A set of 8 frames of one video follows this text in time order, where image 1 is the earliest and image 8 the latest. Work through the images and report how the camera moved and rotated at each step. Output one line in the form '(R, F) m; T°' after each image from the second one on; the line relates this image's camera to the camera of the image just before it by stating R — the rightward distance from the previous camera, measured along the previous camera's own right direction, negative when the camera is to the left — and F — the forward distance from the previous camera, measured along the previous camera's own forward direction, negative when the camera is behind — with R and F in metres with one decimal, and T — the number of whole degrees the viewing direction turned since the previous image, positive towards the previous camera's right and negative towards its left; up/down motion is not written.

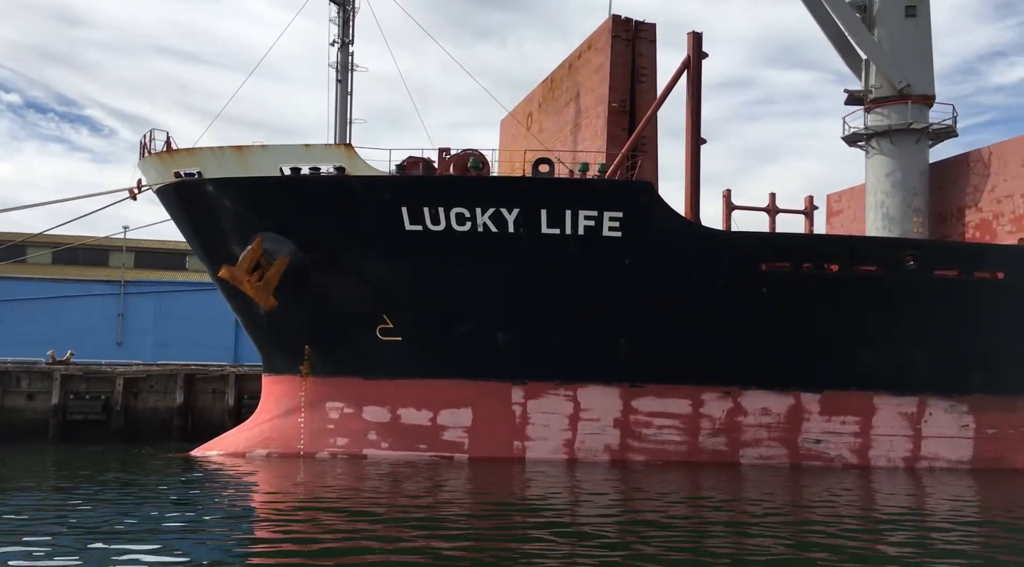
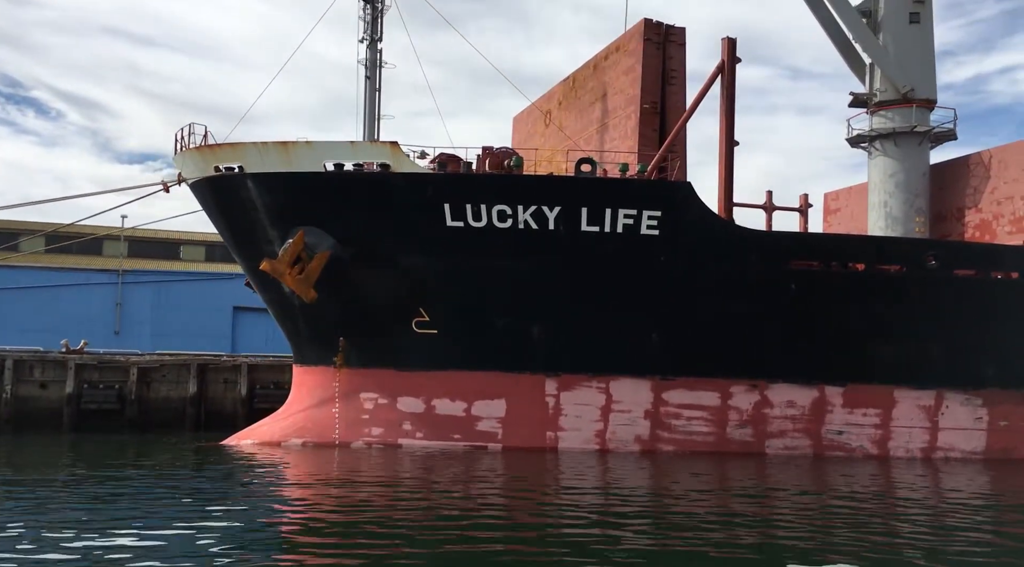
(-1.4, -0.4) m; +3°
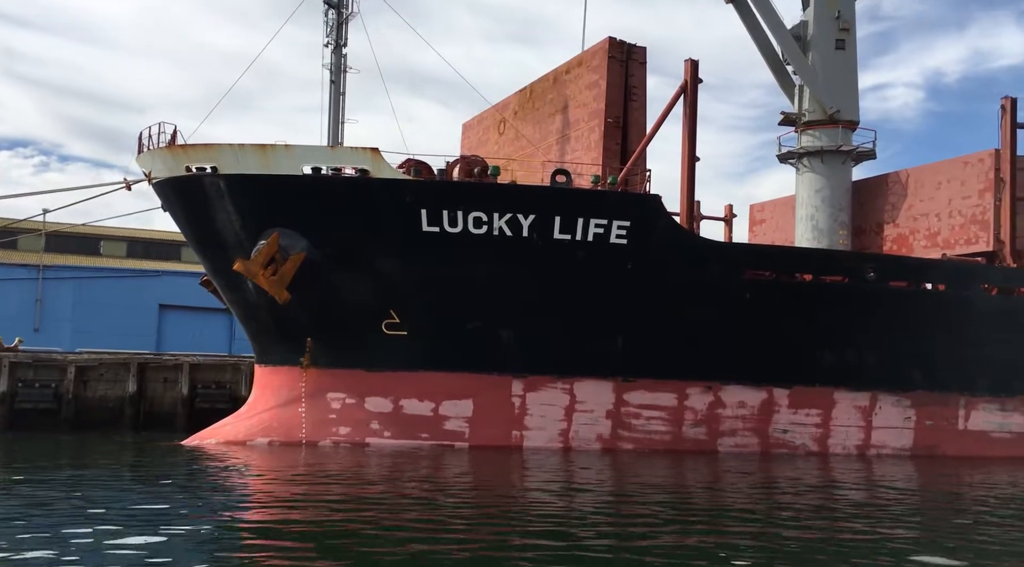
(-1.6, -0.5) m; +7°
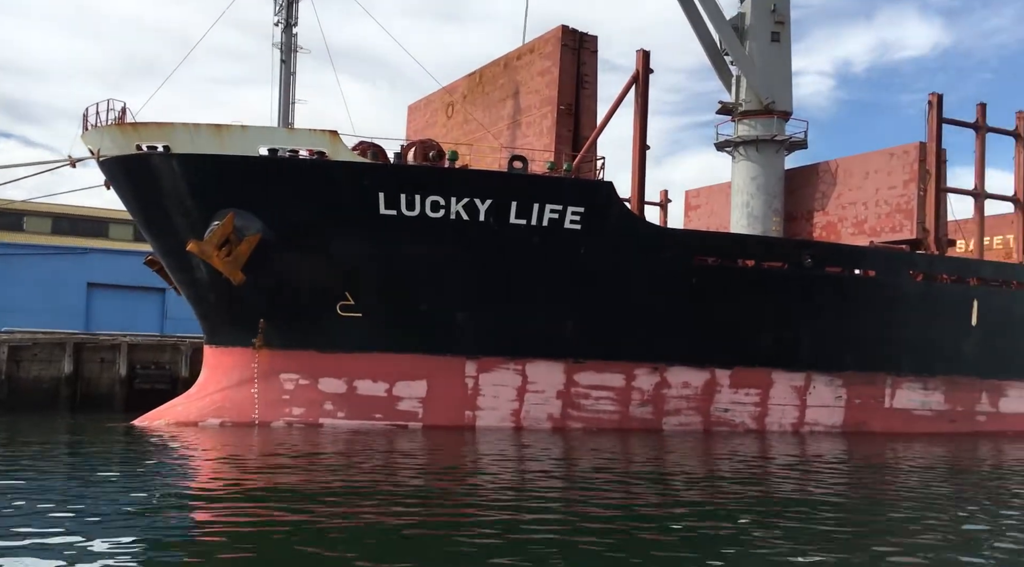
(-0.8, -0.3) m; +5°
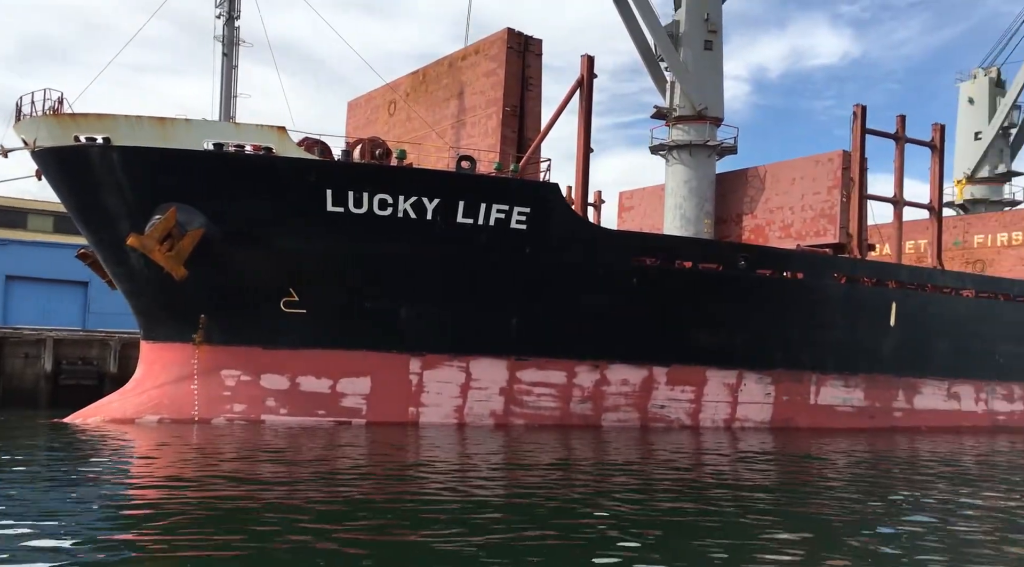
(-0.7, -0.1) m; +5°
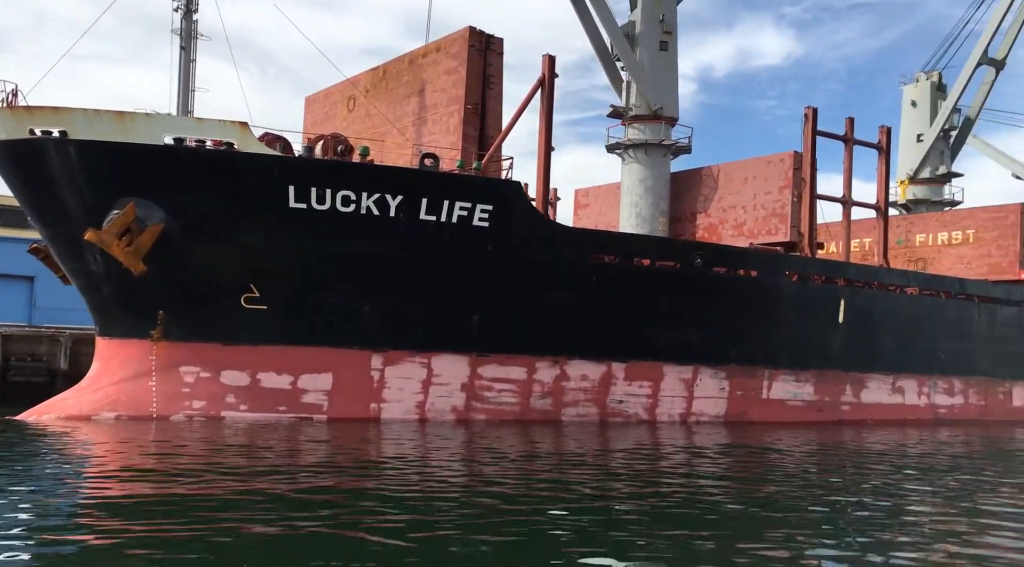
(-0.4, -0.1) m; +3°
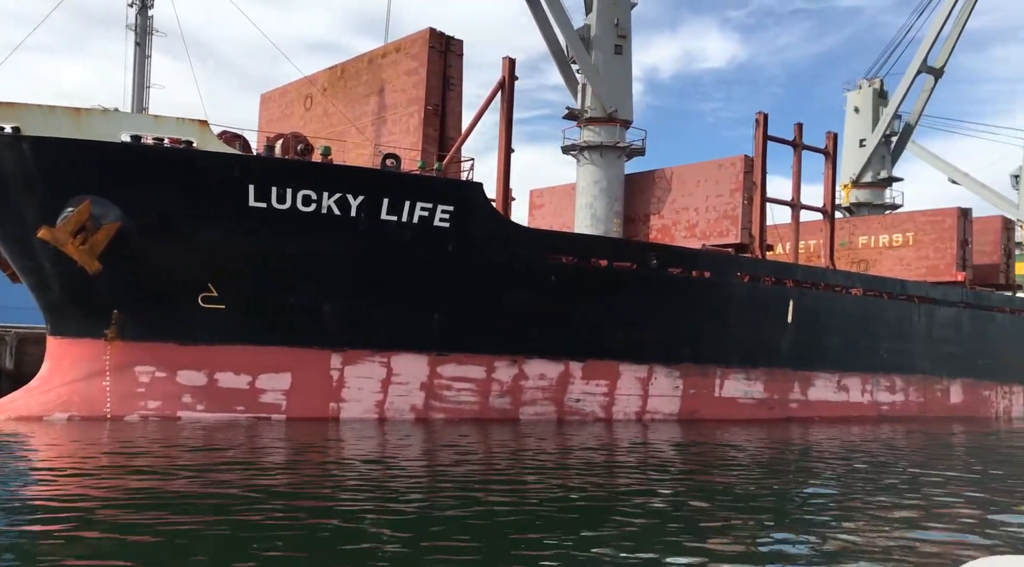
(-0.3, -0.1) m; +3°
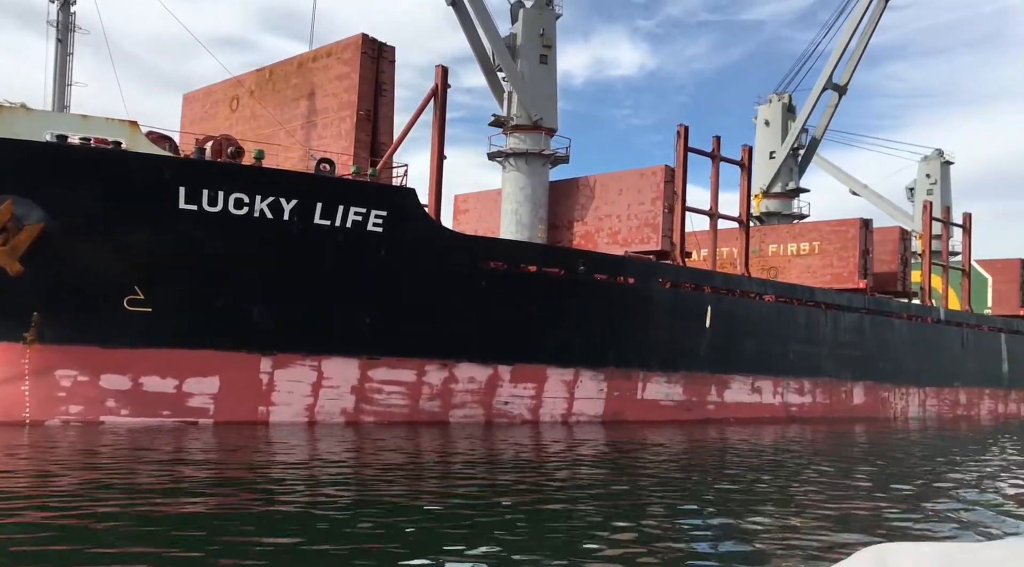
(-0.4, -0.1) m; +5°
